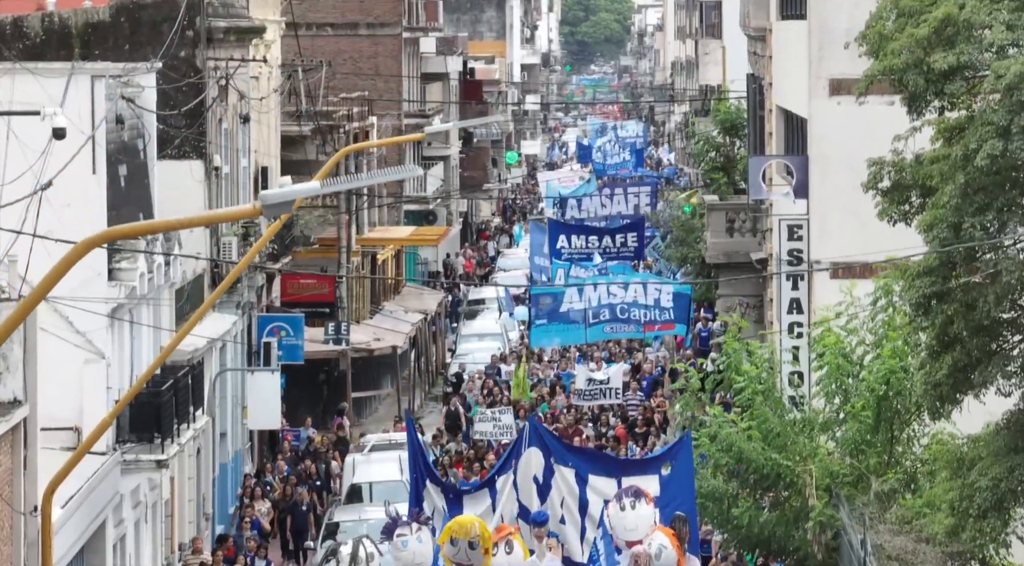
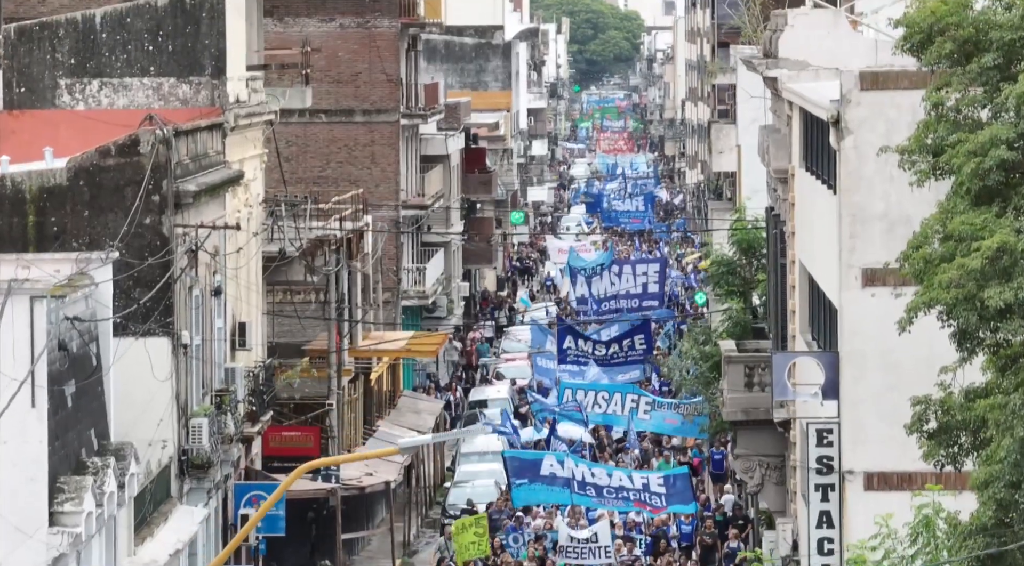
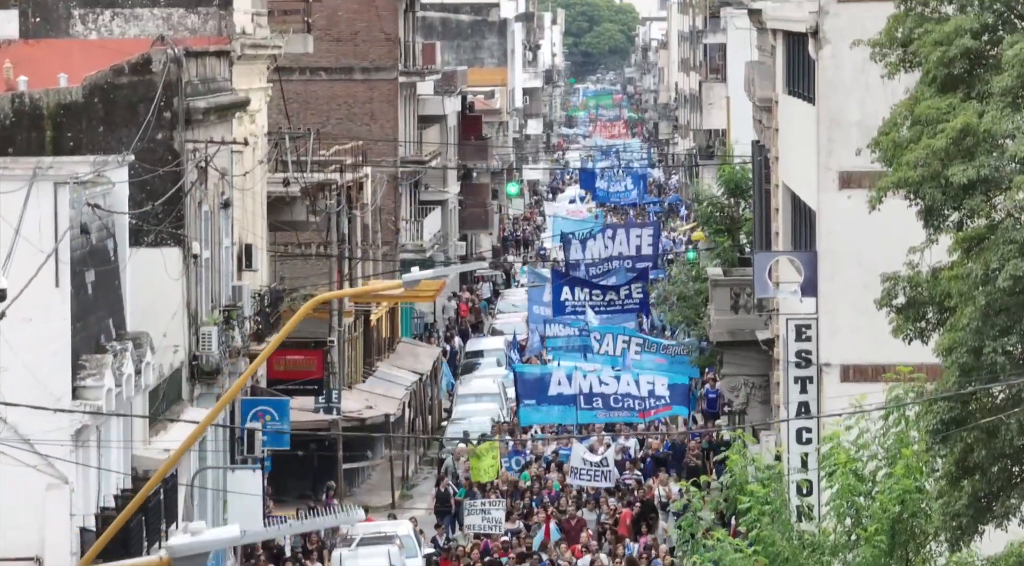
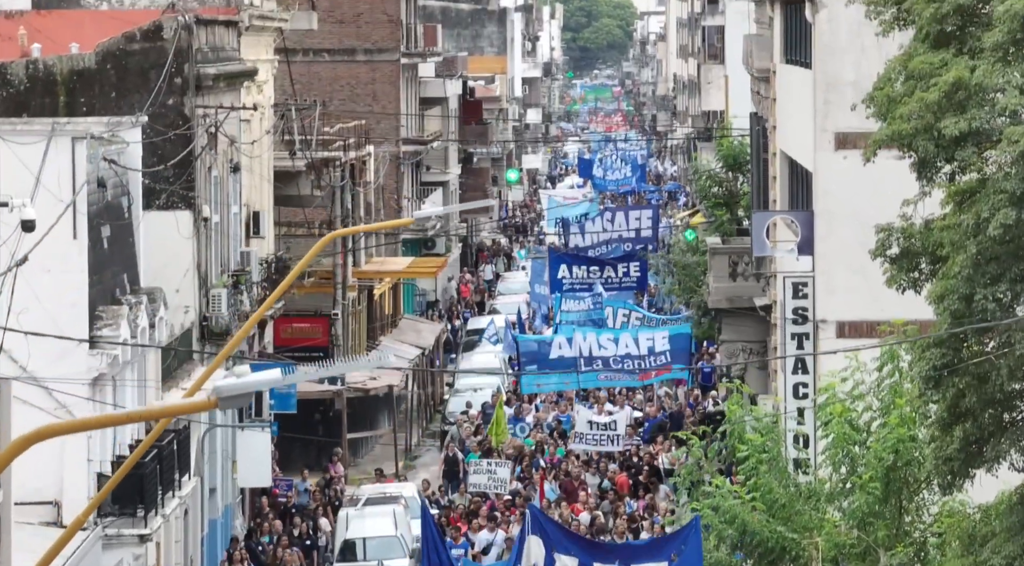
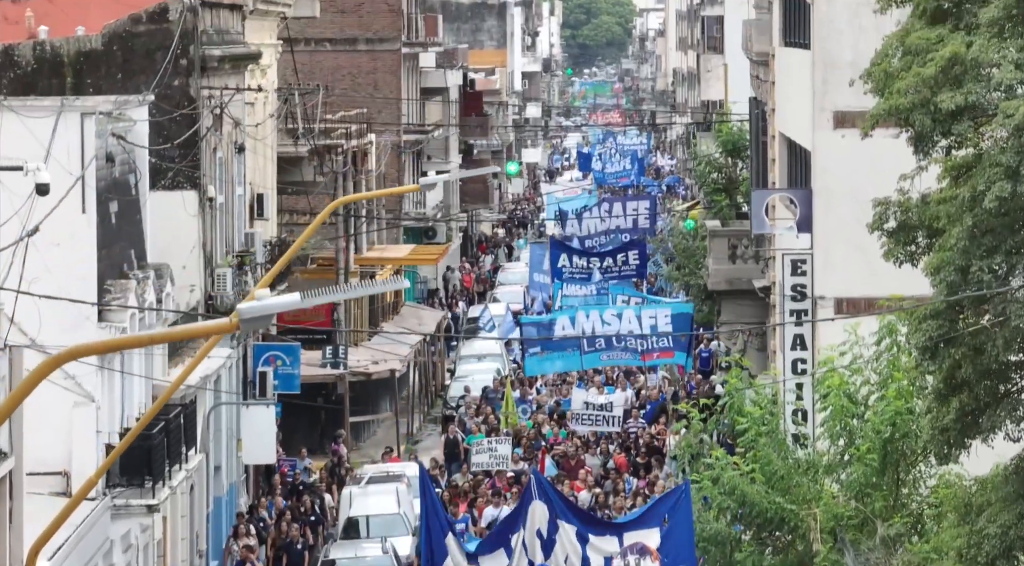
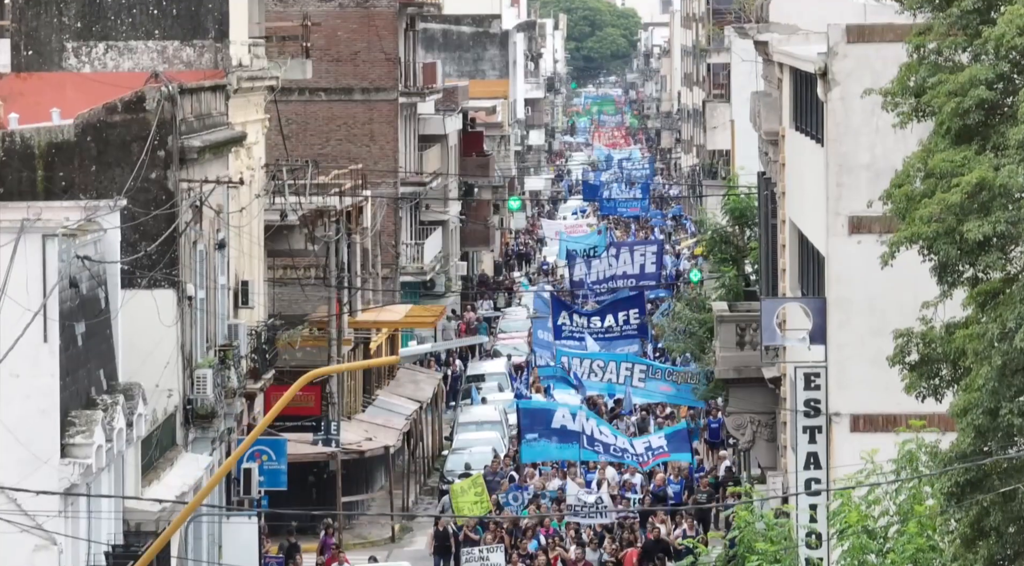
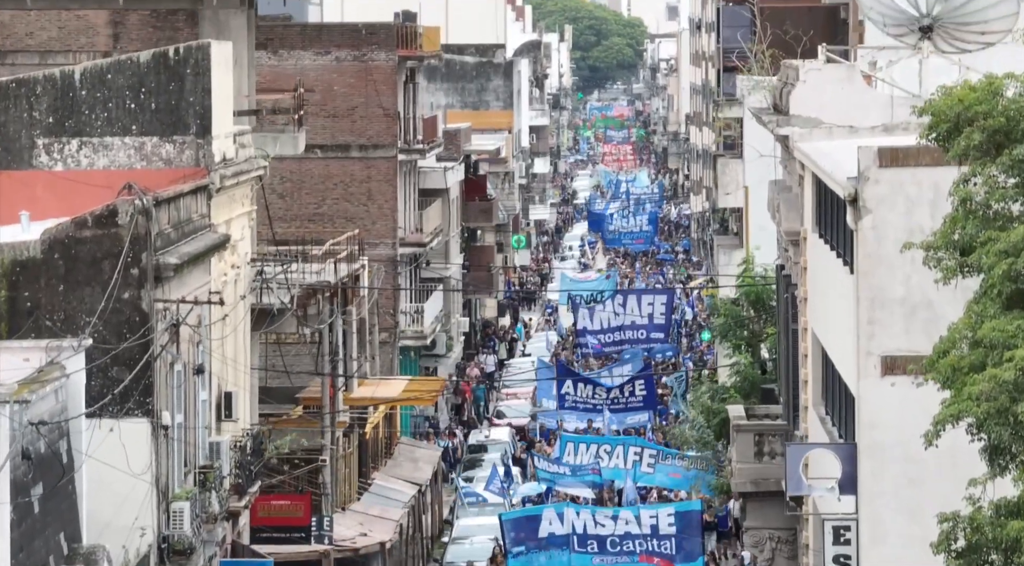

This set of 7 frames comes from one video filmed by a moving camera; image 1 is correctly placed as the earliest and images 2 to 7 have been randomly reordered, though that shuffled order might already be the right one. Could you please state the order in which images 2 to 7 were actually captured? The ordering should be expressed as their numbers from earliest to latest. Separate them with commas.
5, 4, 3, 6, 2, 7
